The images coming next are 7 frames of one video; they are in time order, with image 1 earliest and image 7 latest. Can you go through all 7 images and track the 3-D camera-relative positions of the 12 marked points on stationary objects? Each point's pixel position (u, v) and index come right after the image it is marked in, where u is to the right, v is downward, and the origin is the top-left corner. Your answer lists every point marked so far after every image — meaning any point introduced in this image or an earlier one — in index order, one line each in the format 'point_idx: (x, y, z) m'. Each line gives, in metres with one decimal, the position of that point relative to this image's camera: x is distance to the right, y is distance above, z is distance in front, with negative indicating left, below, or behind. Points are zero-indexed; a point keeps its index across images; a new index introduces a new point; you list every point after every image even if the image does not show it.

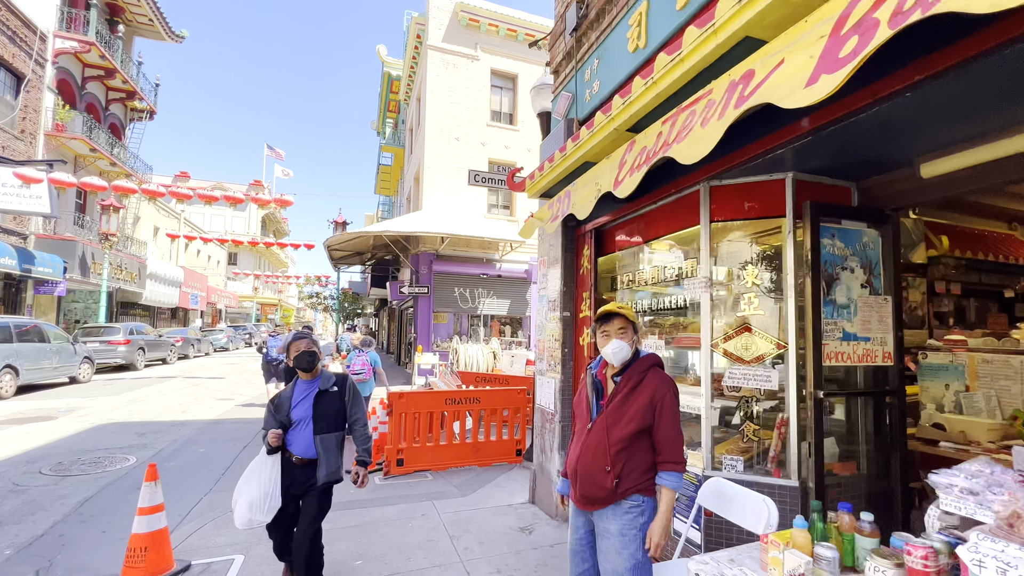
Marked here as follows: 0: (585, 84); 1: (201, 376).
0: (+0.7, +1.8, +4.2) m
1: (-10.9, -3.1, +16.3) m
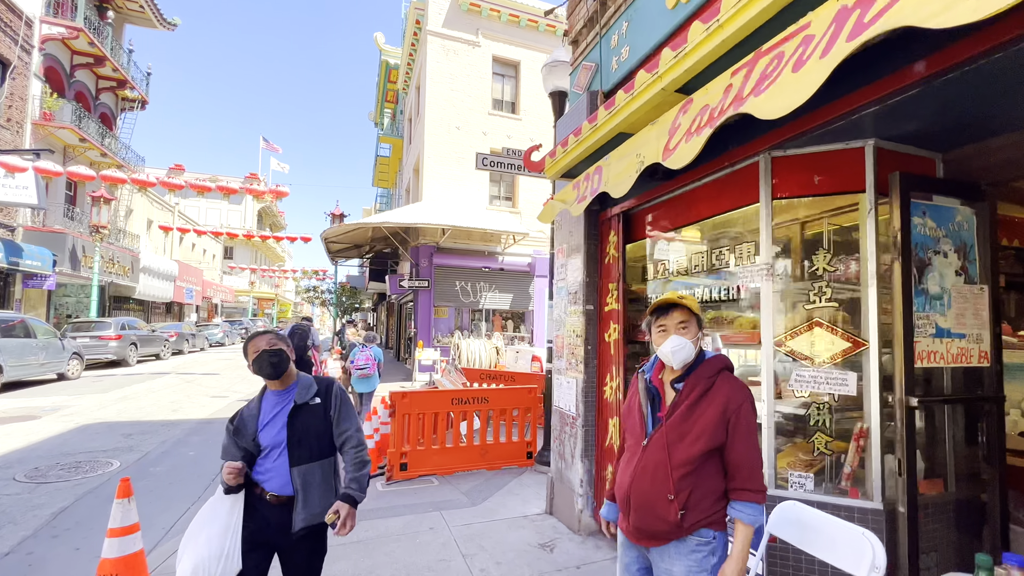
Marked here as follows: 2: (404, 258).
0: (+0.8, +1.9, +3.8) m
1: (-10.8, -2.8, +15.9) m
2: (-3.8, +1.1, +16.6) m
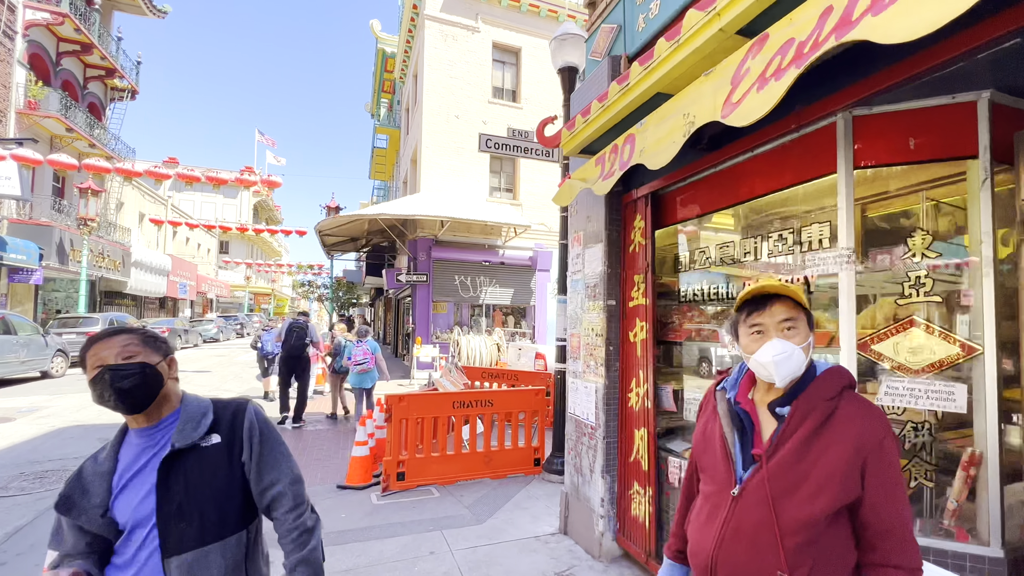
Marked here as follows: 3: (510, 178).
0: (+0.9, +2.0, +3.3) m
1: (-10.8, -2.7, +15.4) m
2: (-3.8, +1.2, +16.1) m
3: (-0.1, +3.8, +16.4) m
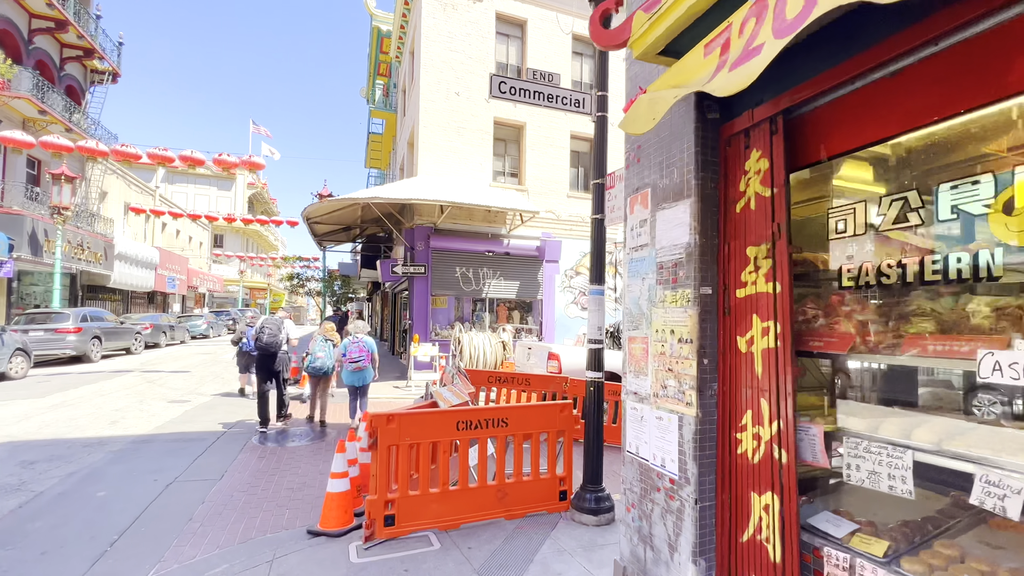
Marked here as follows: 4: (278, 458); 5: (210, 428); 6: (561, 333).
0: (+1.1, +2.0, +2.1) m
1: (-10.6, -2.5, +14.2) m
2: (-3.6, +1.5, +14.9) m
3: (+0.1, +4.1, +15.1) m
4: (-2.9, -2.1, +5.9) m
5: (-4.7, -2.2, +7.2) m
6: (+1.6, -1.5, +15.0) m
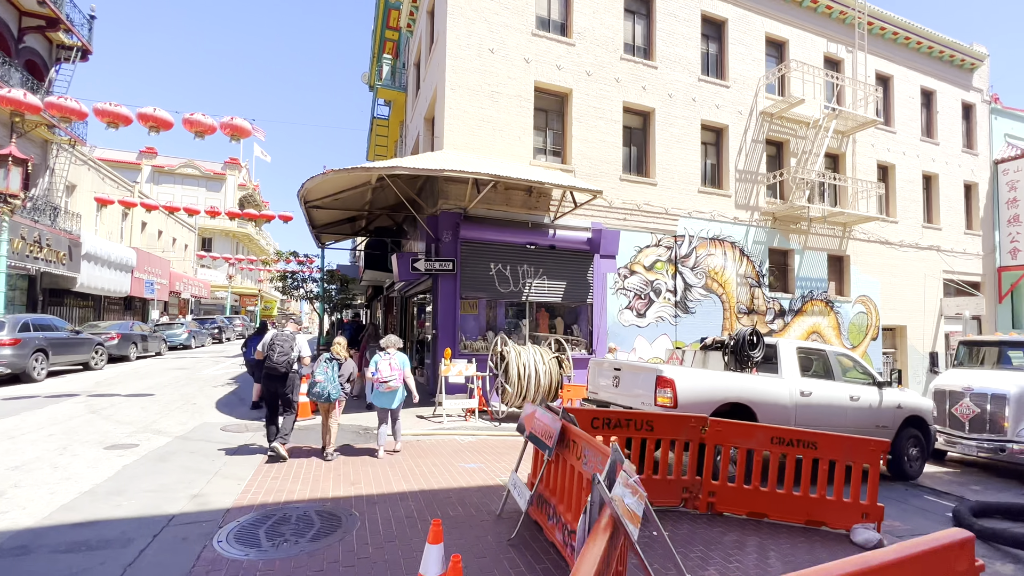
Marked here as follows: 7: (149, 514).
0: (+2.4, +2.2, -0.6) m
1: (-9.5, -2.5, +11.3) m
2: (-2.5, +1.4, +12.2) m
3: (+1.2, +4.0, +12.5) m
4: (-1.7, -2.0, +3.1) m
5: (-3.5, -2.1, +4.5) m
6: (+2.7, -1.5, +12.3) m
7: (-3.4, -2.1, +4.4) m
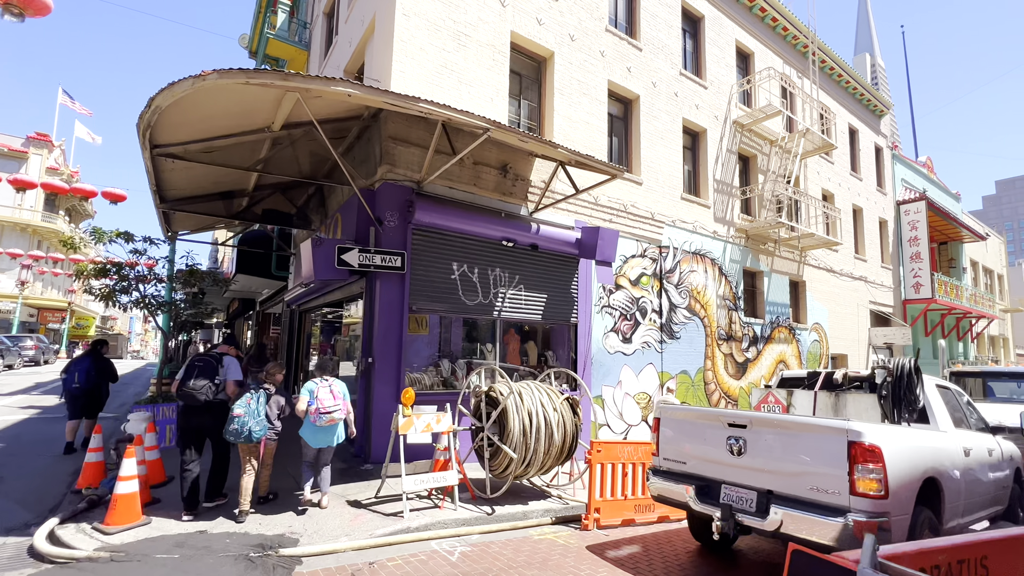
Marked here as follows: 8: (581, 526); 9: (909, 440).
0: (+4.9, +2.5, -2.6) m
1: (-9.7, -2.3, +5.5) m
2: (-3.1, +1.3, +8.4) m
3: (+0.5, +3.7, +9.8) m
4: (-0.1, -1.7, -0.4) m
5: (-2.2, -1.8, +0.5) m
6: (+1.8, -1.9, +9.6) m
7: (-2.1, -1.8, +0.4) m
8: (+0.9, -2.9, +5.8) m
9: (+3.4, -1.3, +4.0) m
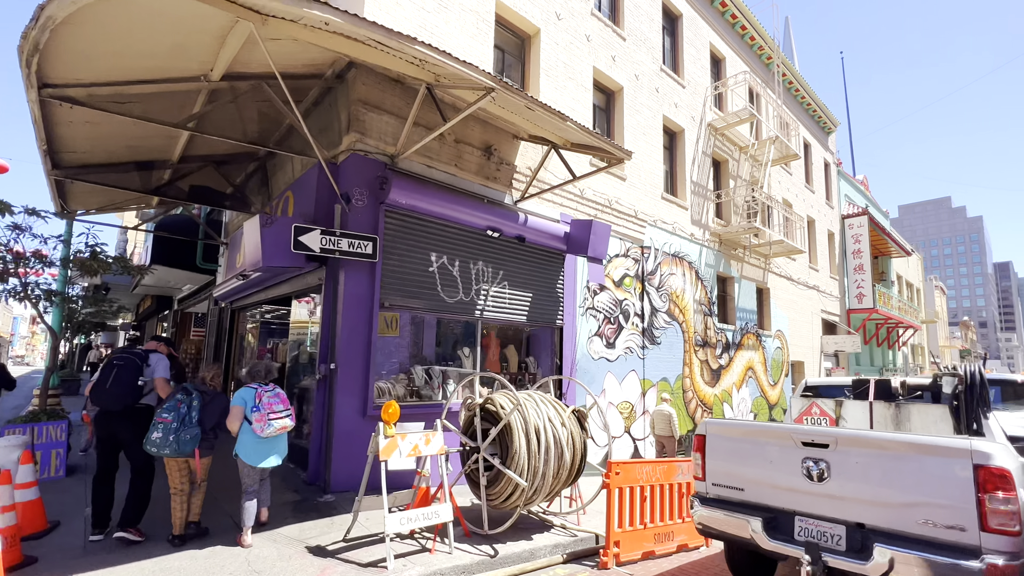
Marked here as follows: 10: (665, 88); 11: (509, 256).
0: (+6.1, +2.6, -2.9) m
1: (-9.6, -1.9, +3.3) m
2: (-3.3, +1.4, +7.0) m
3: (+0.1, +3.8, +8.9) m
4: (+0.7, -1.5, -1.4) m
5: (-1.4, -1.6, -0.8) m
6: (+1.3, -1.8, +8.8) m
7: (-1.3, -1.6, -0.9) m
8: (+0.9, -2.9, +4.8) m
9: (+3.7, -1.2, +3.4) m
10: (+3.8, +5.0, +11.7) m
11: (0.0, +0.5, +7.6) m
